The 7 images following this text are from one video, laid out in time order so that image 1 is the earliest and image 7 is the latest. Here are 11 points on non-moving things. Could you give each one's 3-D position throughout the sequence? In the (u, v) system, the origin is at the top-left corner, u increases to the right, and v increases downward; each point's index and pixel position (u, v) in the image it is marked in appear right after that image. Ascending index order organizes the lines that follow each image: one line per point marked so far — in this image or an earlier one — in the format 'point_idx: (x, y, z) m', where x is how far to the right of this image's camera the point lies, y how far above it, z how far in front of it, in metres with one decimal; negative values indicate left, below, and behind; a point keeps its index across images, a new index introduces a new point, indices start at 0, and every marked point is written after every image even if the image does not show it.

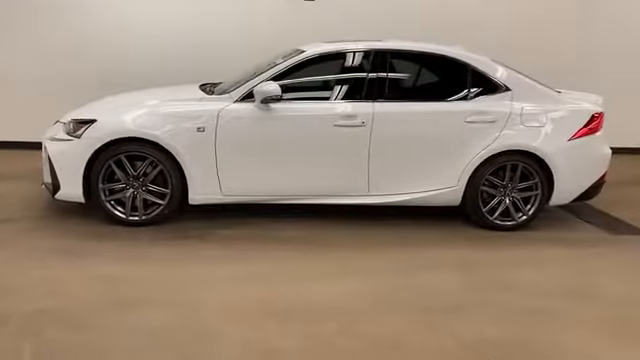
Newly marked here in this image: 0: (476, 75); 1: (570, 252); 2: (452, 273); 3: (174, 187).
0: (+1.2, +0.8, +5.0) m
1: (+1.9, -0.5, +4.7) m
2: (+0.8, -0.6, +4.1) m
3: (-1.1, -0.1, +4.6) m
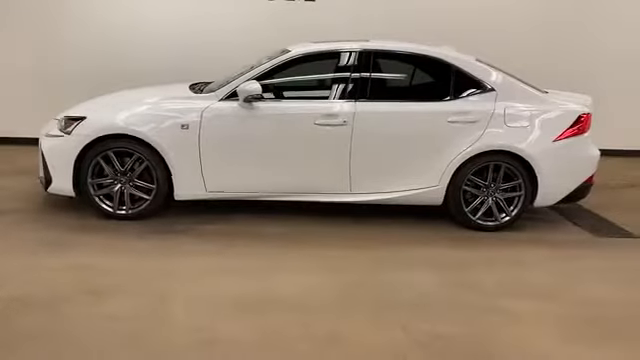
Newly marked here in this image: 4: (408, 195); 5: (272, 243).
0: (+1.1, +0.8, +5.0) m
1: (+1.7, -0.5, +4.7) m
2: (+0.6, -0.6, +4.2) m
3: (-1.2, 0.0, +4.8) m
4: (+0.7, -0.1, +5.0) m
5: (-0.4, -0.5, +4.6) m
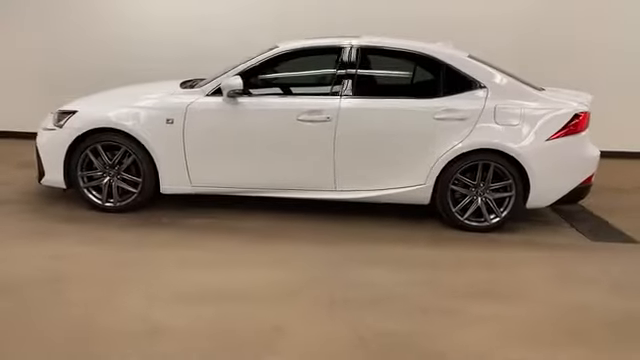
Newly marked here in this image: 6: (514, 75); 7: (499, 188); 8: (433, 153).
0: (+1.0, +0.8, +4.9) m
1: (+1.6, -0.5, +4.5) m
2: (+0.5, -0.6, +4.1) m
3: (-1.4, 0.0, +4.9) m
4: (+0.6, -0.1, +4.9) m
5: (-0.5, -0.4, +4.6) m
6: (+1.6, +0.8, +5.1) m
7: (+1.4, -0.1, +4.9) m
8: (+0.9, +0.2, +4.8) m
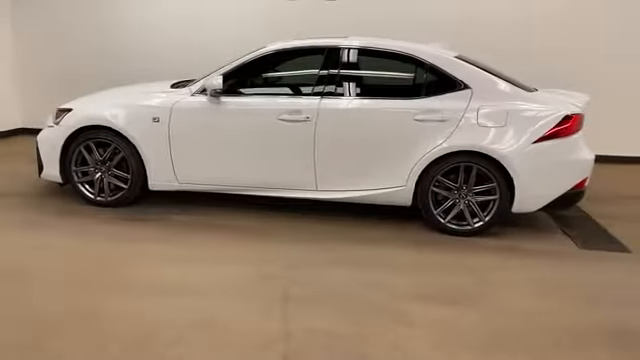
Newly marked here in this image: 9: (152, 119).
0: (+0.9, +0.8, +4.8) m
1: (+1.4, -0.6, +4.4) m
2: (+0.2, -0.6, +4.1) m
3: (-1.5, +0.1, +5.0) m
4: (+0.4, -0.1, +4.9) m
5: (-0.7, -0.4, +4.7) m
6: (+1.5, +0.8, +4.9) m
7: (+1.2, -0.1, +4.7) m
8: (+0.7, +0.2, +4.7) m
9: (-1.3, +0.5, +4.9) m
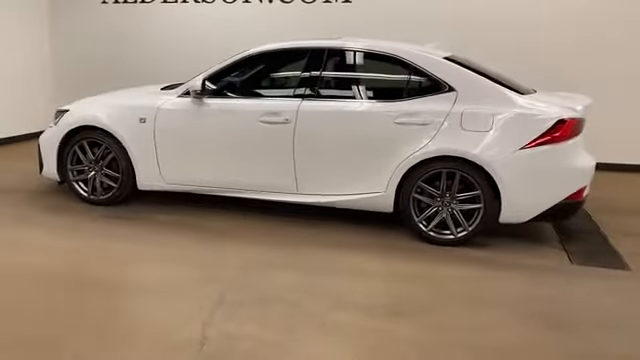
0: (+0.8, +0.8, +4.6) m
1: (+1.1, -0.6, +4.1) m
2: (0.0, -0.6, +3.9) m
3: (-1.6, +0.1, +5.1) m
4: (+0.3, -0.1, +4.7) m
5: (-0.9, -0.4, +4.7) m
6: (+1.3, +0.7, +4.7) m
7: (+1.1, -0.1, +4.5) m
8: (+0.5, +0.2, +4.6) m
9: (-1.4, +0.5, +5.0) m
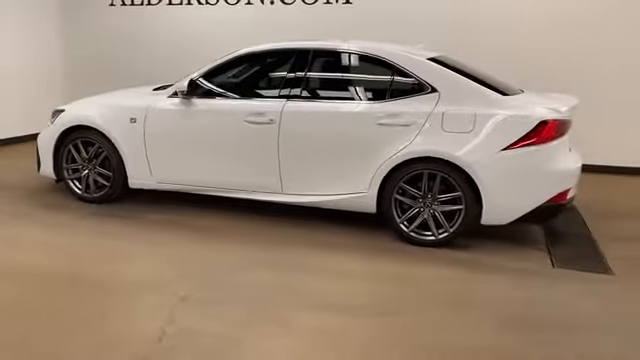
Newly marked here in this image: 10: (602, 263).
0: (+0.6, +0.8, +4.6) m
1: (+1.0, -0.6, +4.1) m
2: (-0.2, -0.6, +4.0) m
3: (-1.7, +0.1, +5.2) m
4: (+0.2, -0.1, +4.7) m
5: (-1.0, -0.4, +4.8) m
6: (+1.2, +0.7, +4.6) m
7: (+0.9, -0.1, +4.5) m
8: (+0.4, +0.2, +4.6) m
9: (-1.5, +0.5, +5.1) m
10: (+2.0, -0.6, +4.4) m
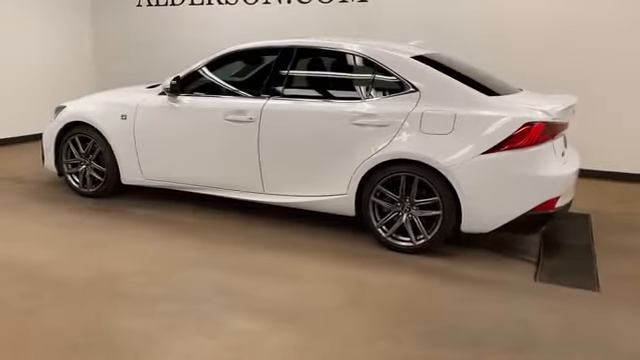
0: (+0.5, +0.7, +4.4) m
1: (+0.7, -0.7, +3.9) m
2: (-0.5, -0.6, +3.9) m
3: (-1.8, +0.1, +5.3) m
4: (0.0, -0.2, +4.6) m
5: (-1.1, -0.4, +4.8) m
6: (+1.1, +0.7, +4.4) m
7: (+0.7, -0.2, +4.3) m
8: (+0.2, +0.1, +4.4) m
9: (-1.6, +0.5, +5.2) m
10: (+1.8, -0.6, +4.0) m
